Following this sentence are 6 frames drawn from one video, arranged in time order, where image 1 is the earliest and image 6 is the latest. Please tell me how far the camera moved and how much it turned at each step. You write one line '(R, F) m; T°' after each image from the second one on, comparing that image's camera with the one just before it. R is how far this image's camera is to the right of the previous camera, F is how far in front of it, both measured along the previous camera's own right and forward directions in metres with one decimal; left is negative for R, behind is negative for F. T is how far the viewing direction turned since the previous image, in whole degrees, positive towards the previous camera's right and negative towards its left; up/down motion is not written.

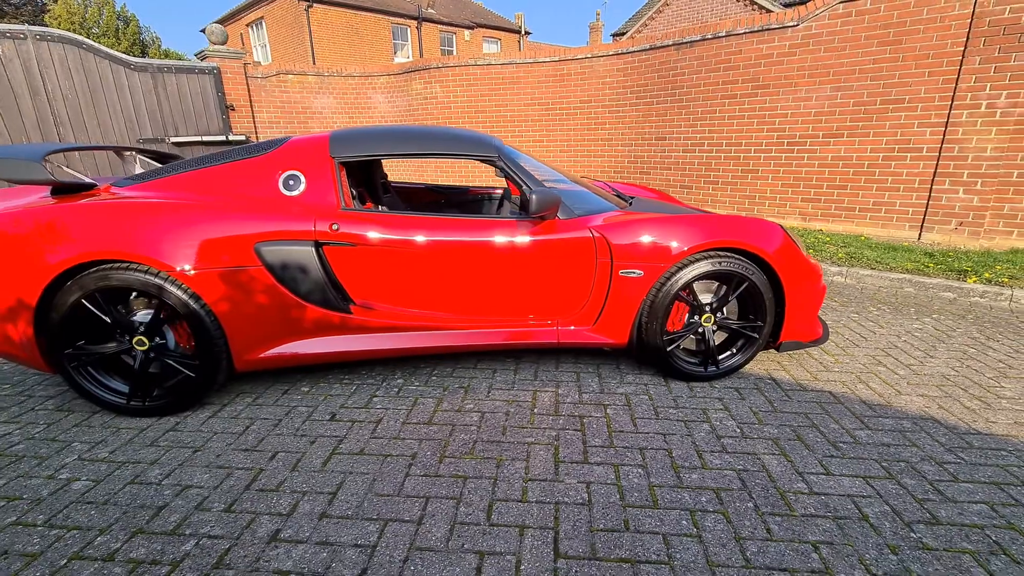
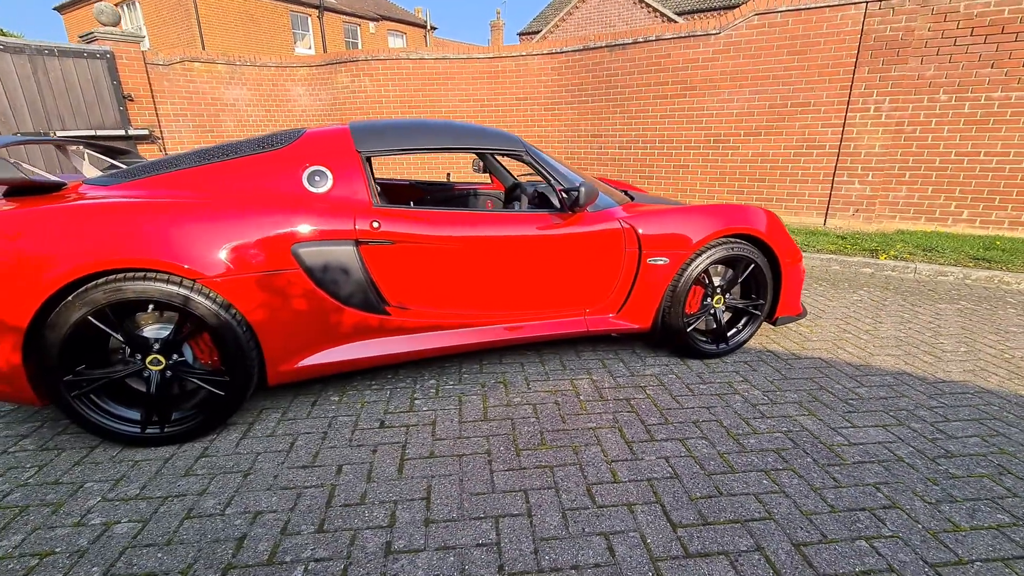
(-0.7, 0.0) m; +11°
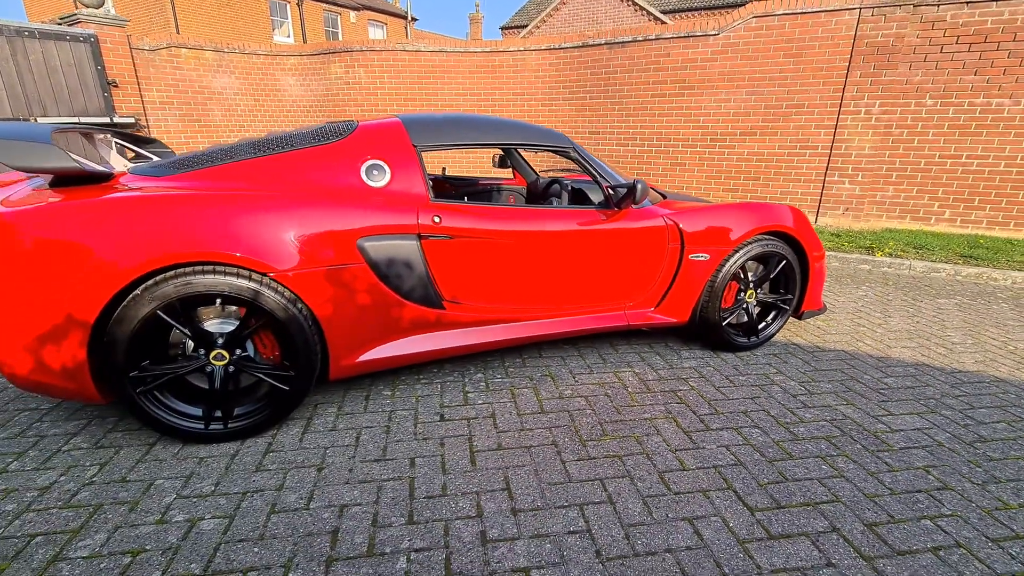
(-0.4, 0.0) m; +3°
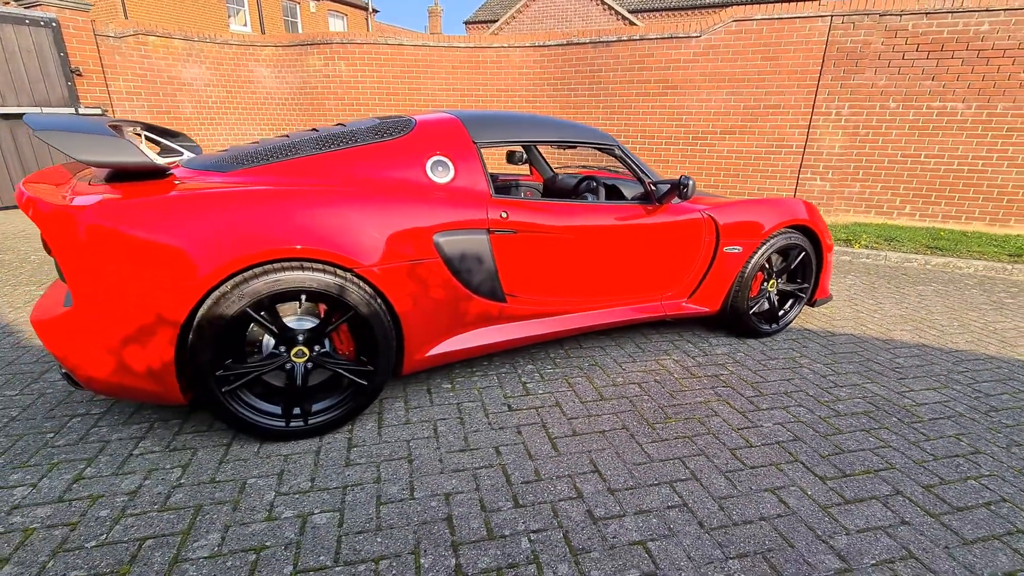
(-0.5, -0.1) m; +5°
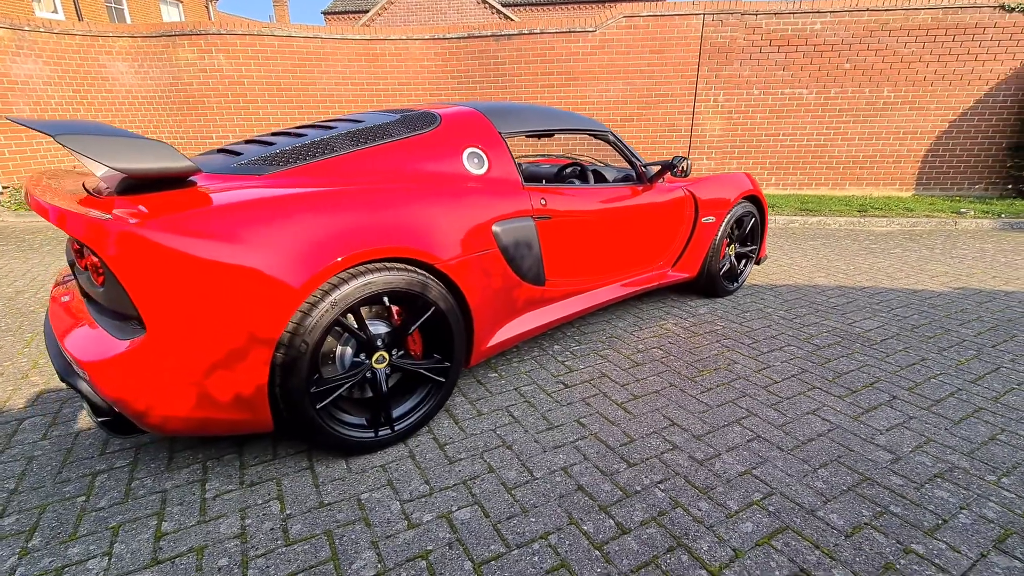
(-0.8, 0.0) m; +14°
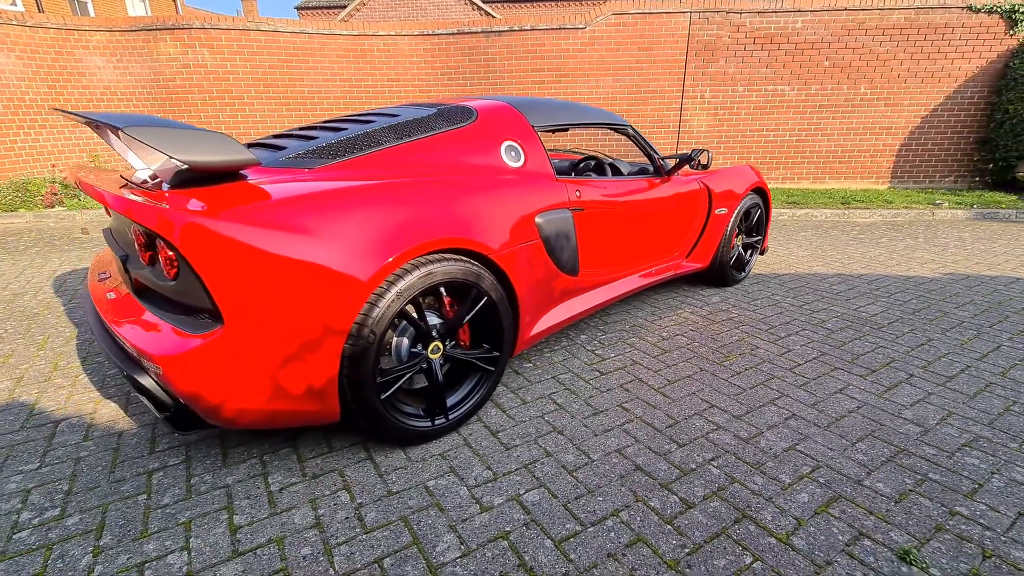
(-0.3, 0.0) m; +3°
